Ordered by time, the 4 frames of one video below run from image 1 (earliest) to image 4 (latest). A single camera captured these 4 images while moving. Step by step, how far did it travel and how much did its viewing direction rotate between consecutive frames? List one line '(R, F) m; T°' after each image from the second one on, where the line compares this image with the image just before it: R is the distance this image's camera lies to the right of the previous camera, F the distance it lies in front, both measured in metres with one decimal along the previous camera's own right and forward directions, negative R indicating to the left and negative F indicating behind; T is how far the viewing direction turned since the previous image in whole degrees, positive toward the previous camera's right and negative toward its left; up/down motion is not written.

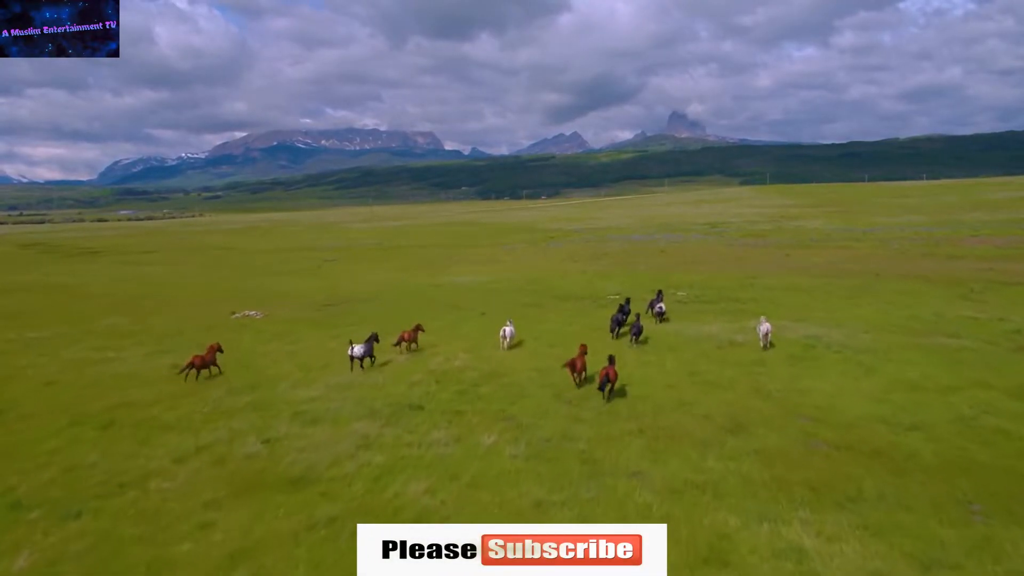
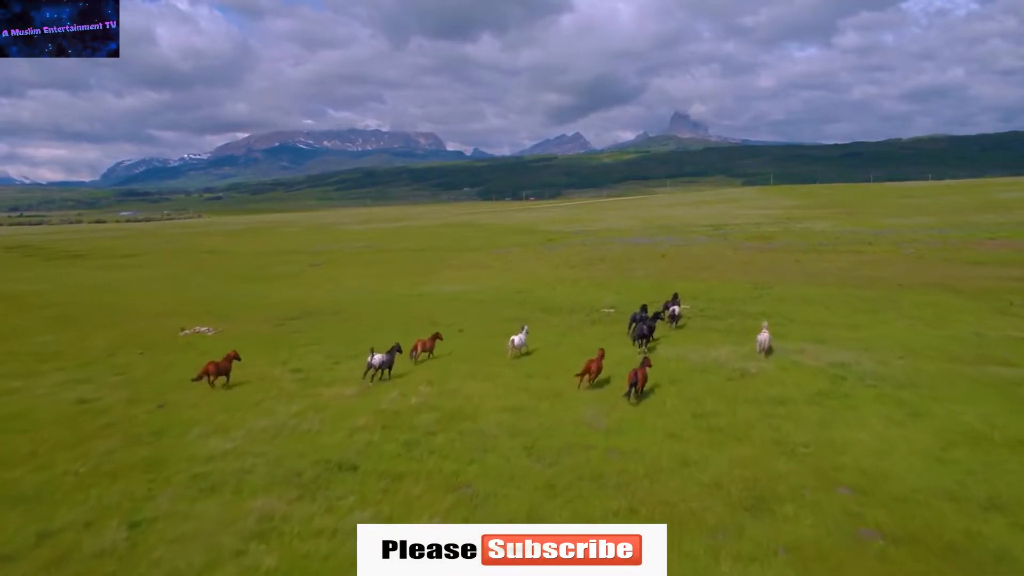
(+0.8, +4.3) m; 0°
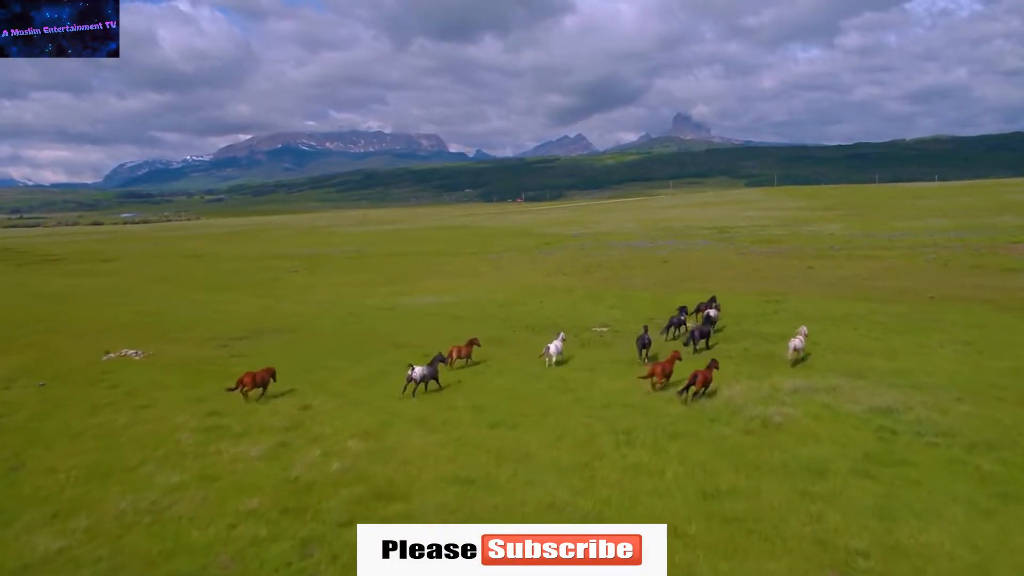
(+0.9, +4.9) m; 0°
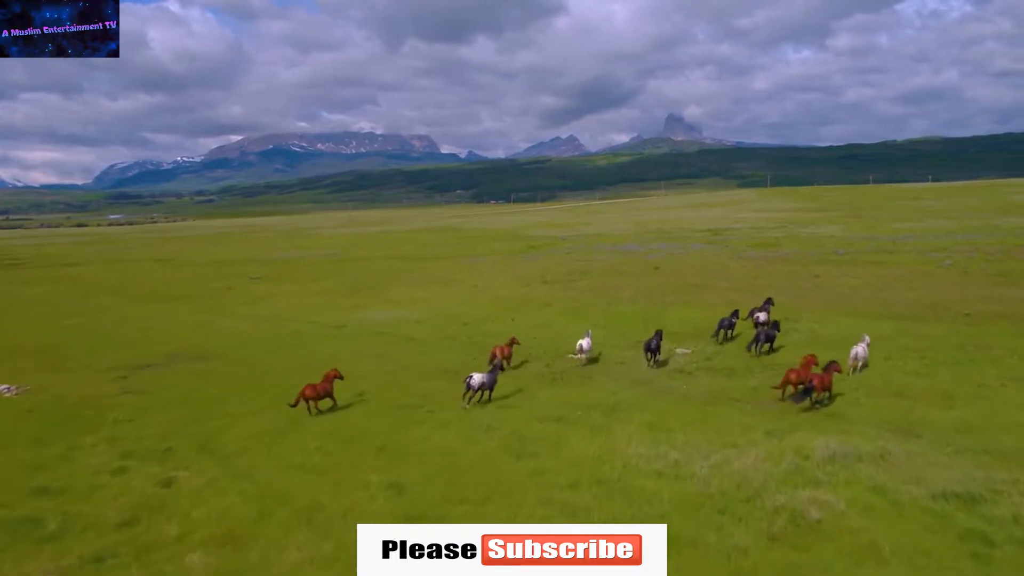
(+1.0, +5.5) m; 0°
